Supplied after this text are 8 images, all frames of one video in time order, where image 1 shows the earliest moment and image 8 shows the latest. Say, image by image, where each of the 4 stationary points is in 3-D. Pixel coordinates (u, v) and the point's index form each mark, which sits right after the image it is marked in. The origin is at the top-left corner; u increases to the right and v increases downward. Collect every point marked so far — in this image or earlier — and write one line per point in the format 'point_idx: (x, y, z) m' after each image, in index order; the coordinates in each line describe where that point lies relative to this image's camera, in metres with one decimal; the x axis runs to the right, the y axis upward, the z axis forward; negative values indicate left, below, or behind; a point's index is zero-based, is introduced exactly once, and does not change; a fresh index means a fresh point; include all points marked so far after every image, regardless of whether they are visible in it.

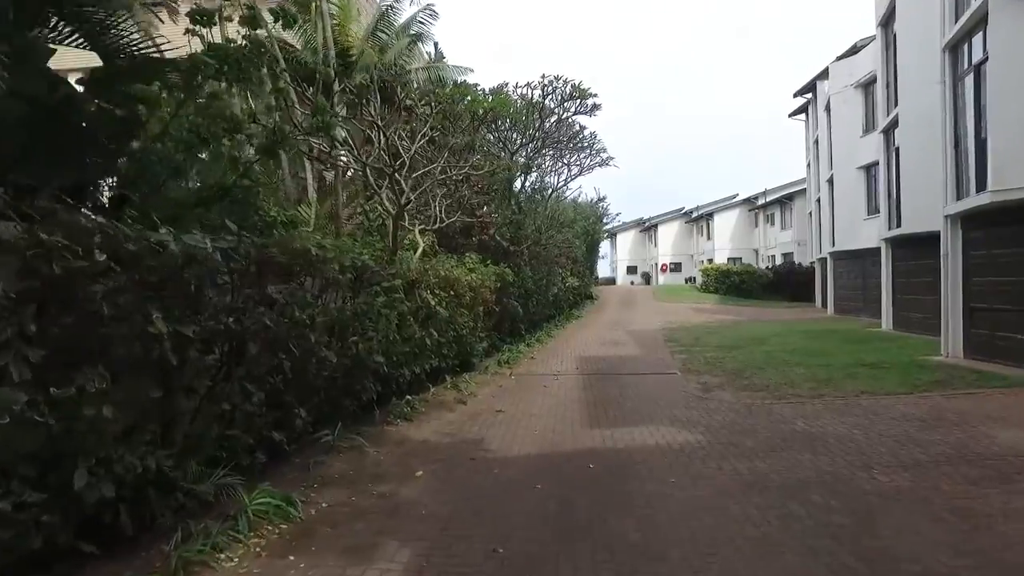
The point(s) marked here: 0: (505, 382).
0: (-0.2, -1.8, +12.4) m
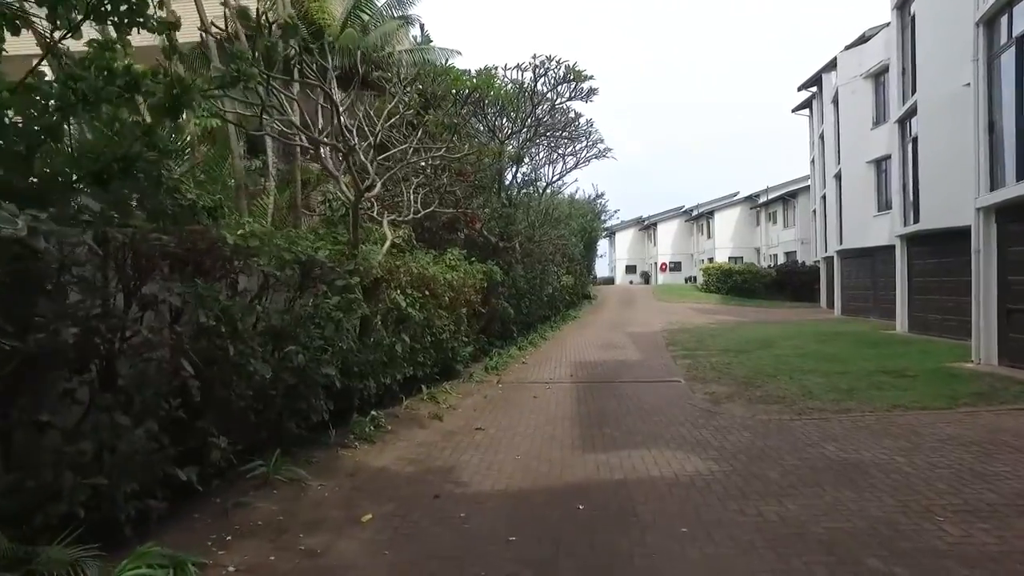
0: (-0.4, -1.8, +11.2) m
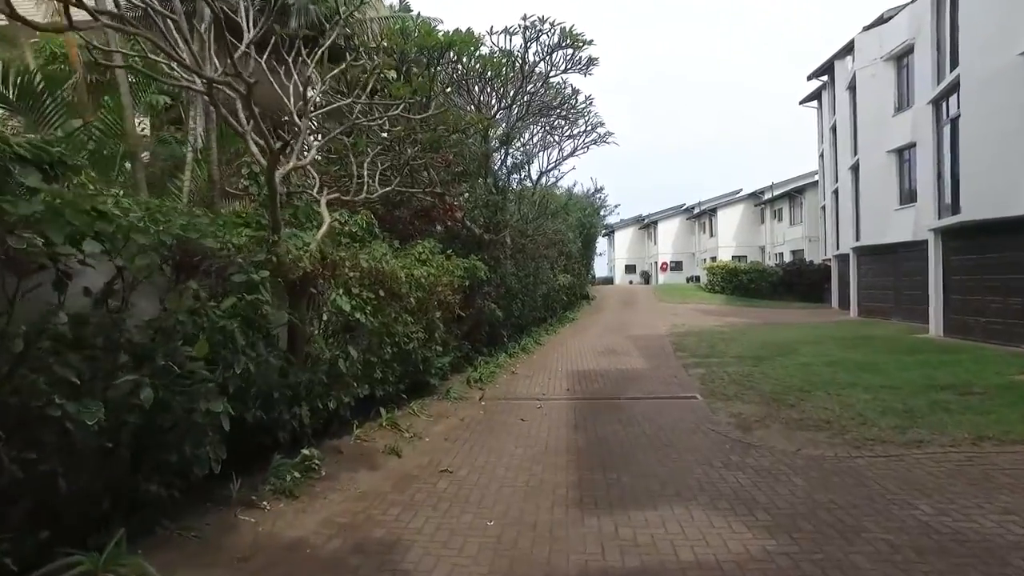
0: (-0.6, -1.8, +9.3) m
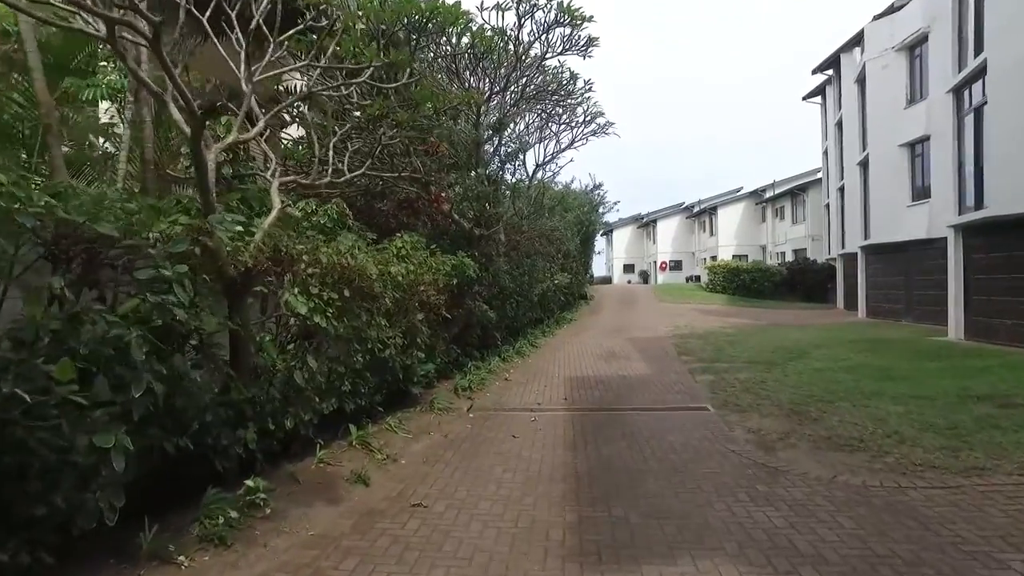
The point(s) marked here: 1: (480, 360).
0: (-0.7, -1.8, +8.3) m
1: (-0.6, -1.5, +13.2) m
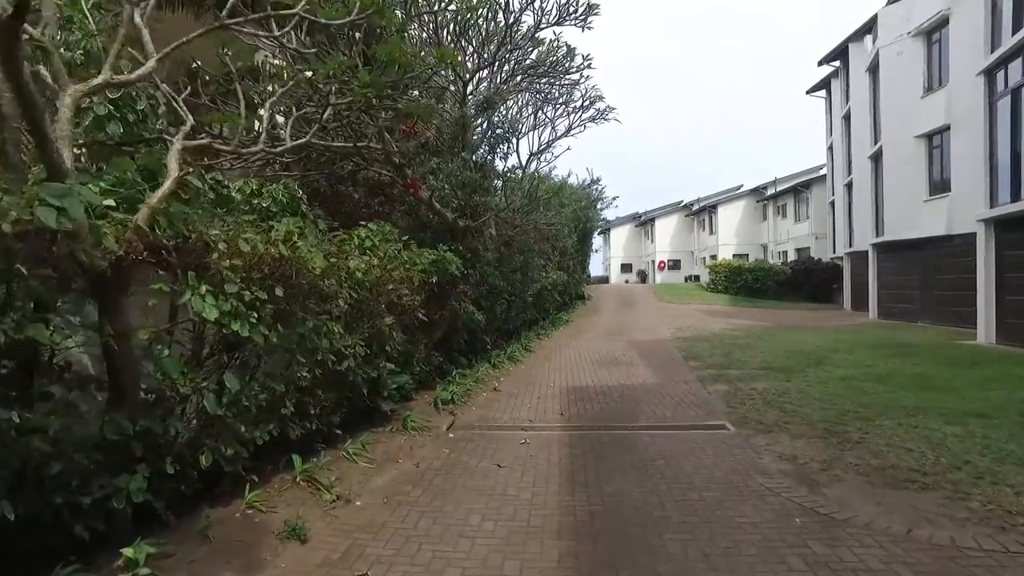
0: (-0.9, -1.7, +7.0) m
1: (-0.8, -1.4, +11.9) m
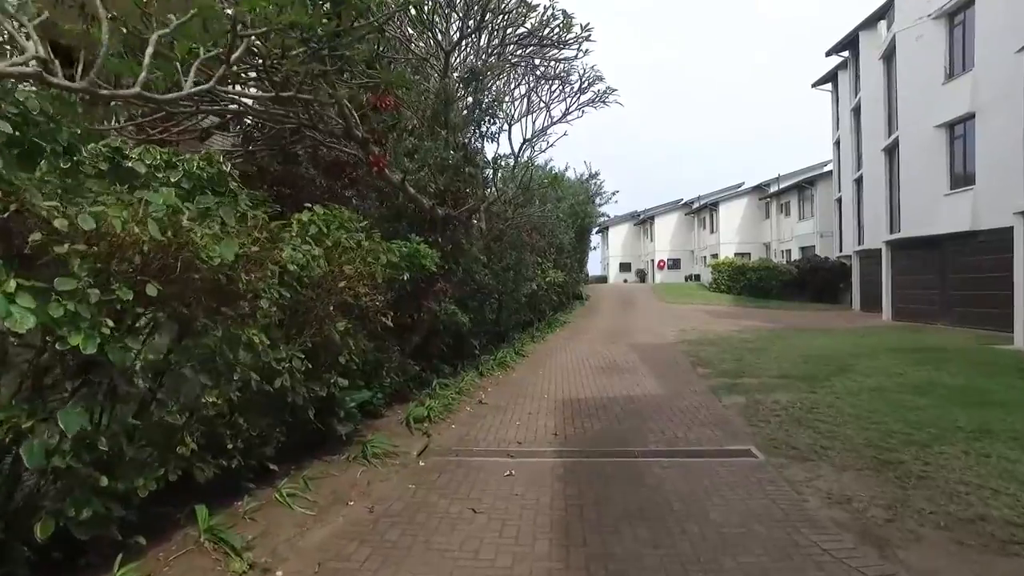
0: (-1.0, -1.7, +5.7) m
1: (-1.0, -1.4, +10.6) m
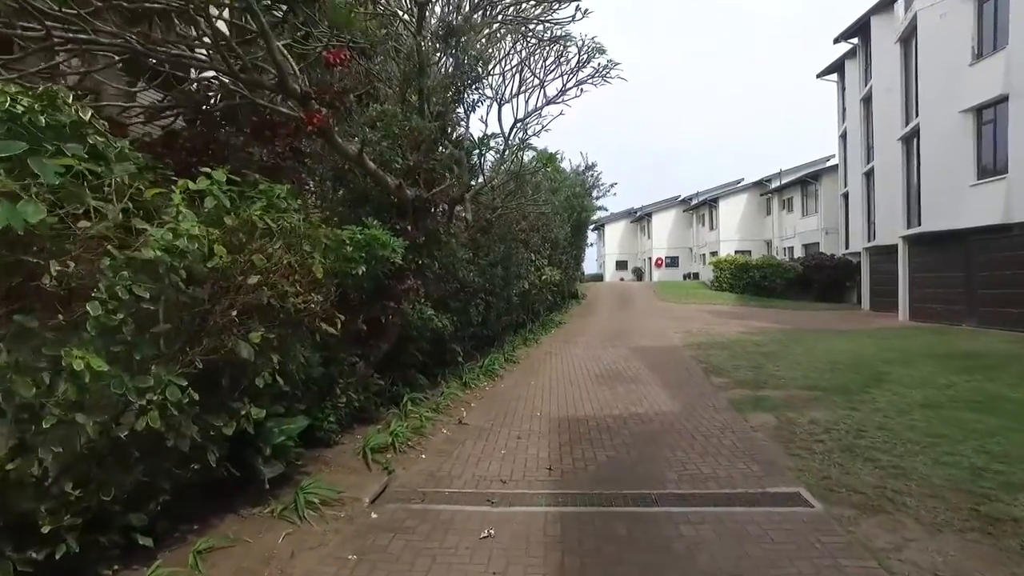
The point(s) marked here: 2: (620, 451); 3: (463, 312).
0: (-1.2, -1.7, +4.1) m
1: (-1.2, -1.4, +9.0) m
2: (+1.2, -1.7, +6.9) m
3: (-0.8, -0.4, +10.5) m
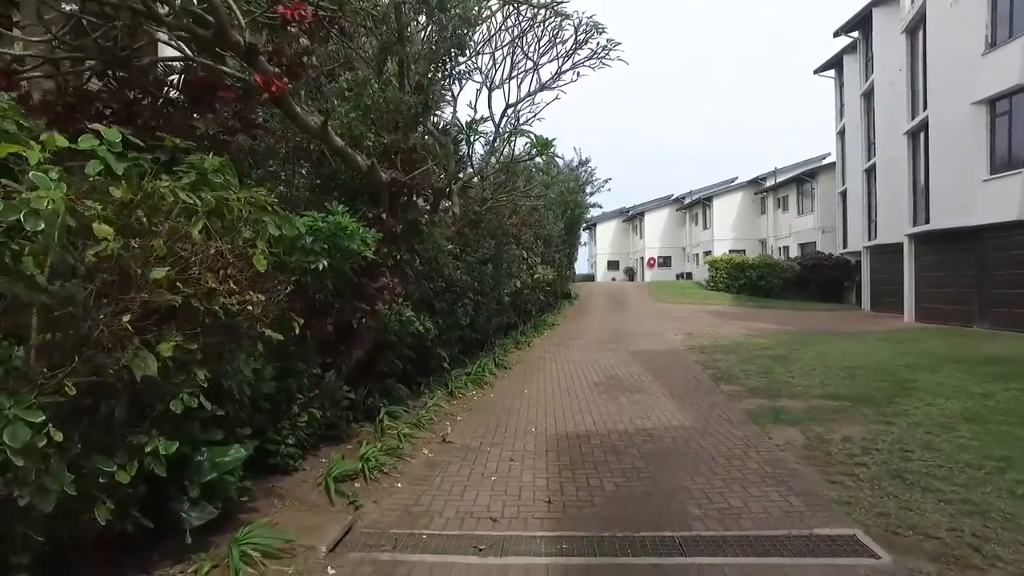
0: (-1.2, -1.7, +3.0) m
1: (-1.3, -1.4, +7.9) m
2: (+1.1, -1.7, +5.9) m
3: (-0.9, -0.4, +9.5) m
